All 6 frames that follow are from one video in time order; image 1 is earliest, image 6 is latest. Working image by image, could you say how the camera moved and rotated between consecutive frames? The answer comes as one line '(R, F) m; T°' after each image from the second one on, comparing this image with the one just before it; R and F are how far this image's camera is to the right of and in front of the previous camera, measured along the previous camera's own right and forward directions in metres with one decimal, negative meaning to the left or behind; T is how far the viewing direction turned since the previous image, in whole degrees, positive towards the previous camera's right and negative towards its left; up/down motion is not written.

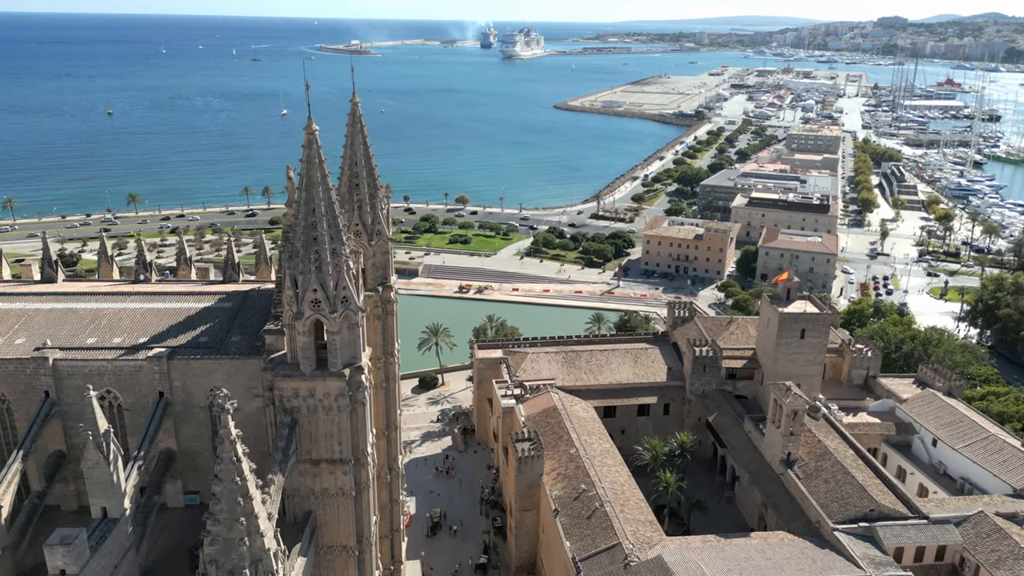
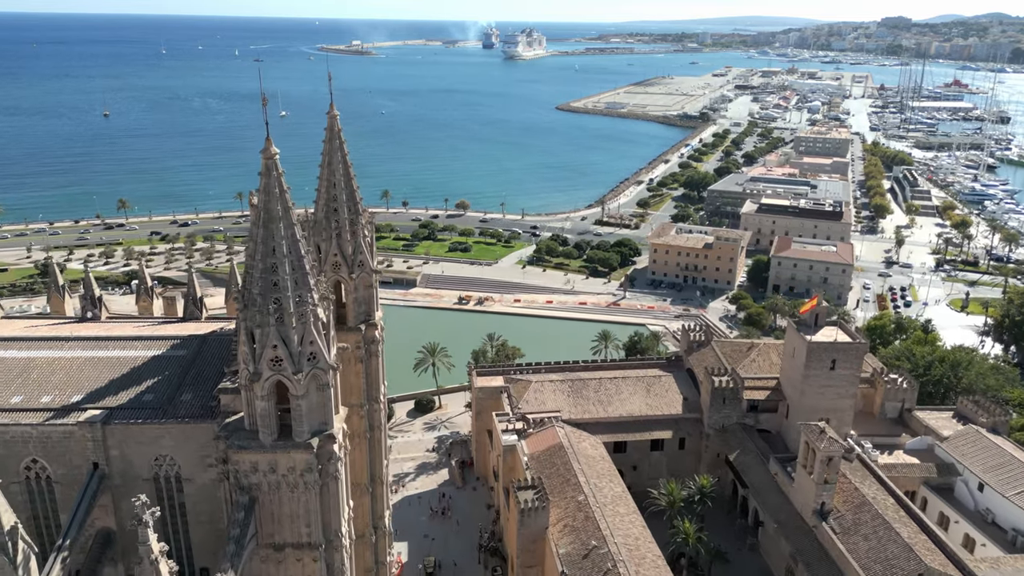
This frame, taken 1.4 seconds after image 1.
(0.0, +2.7) m; 0°
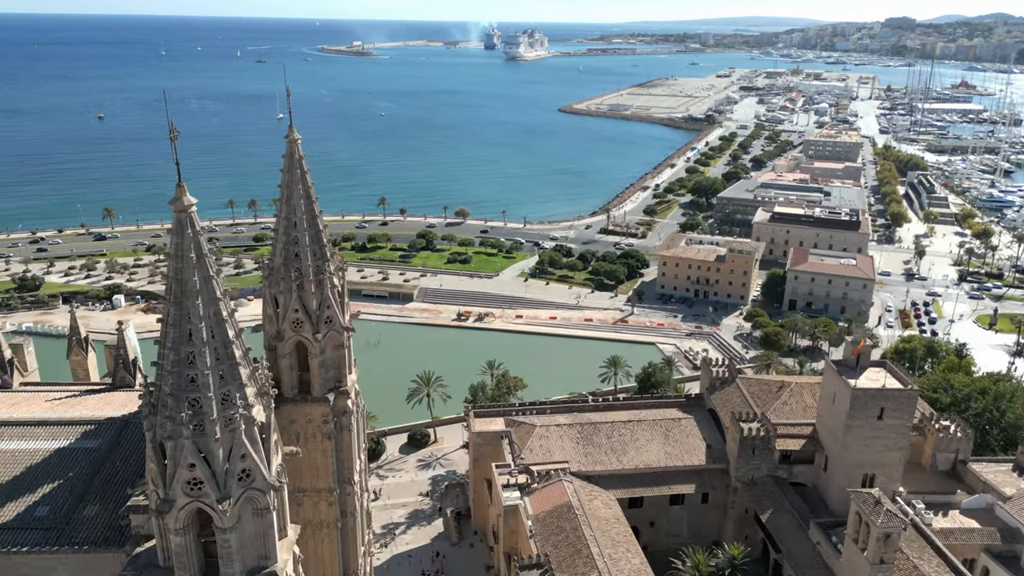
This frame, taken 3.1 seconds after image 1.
(0.0, +3.3) m; 0°
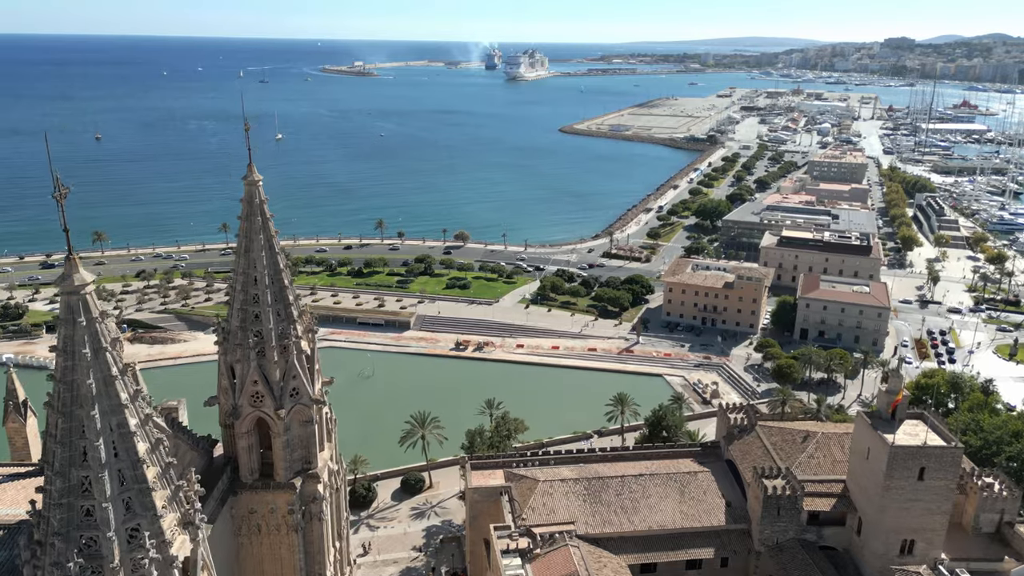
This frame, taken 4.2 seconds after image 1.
(0.0, +2.2) m; 0°
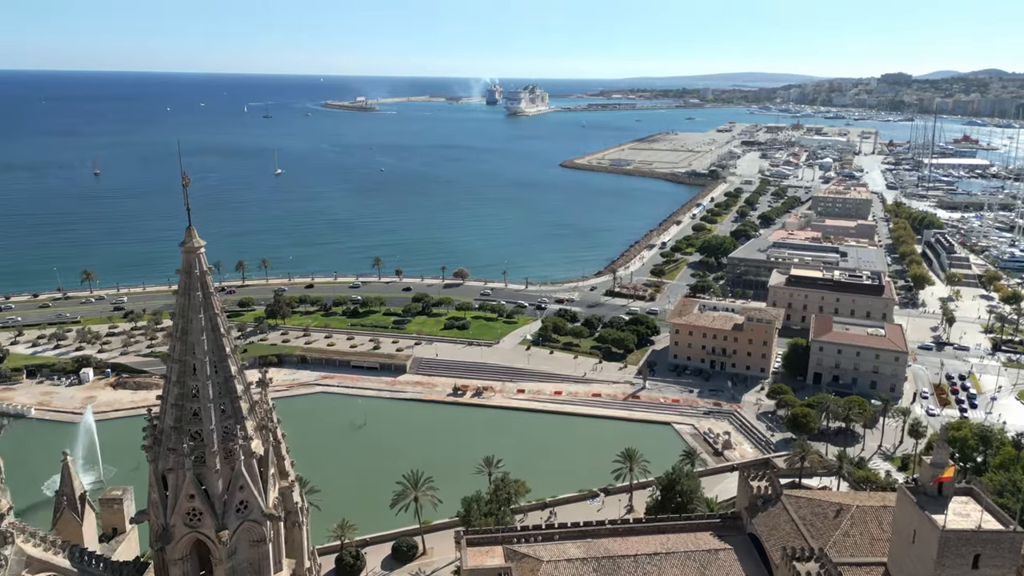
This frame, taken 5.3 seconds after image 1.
(0.0, +2.2) m; 0°
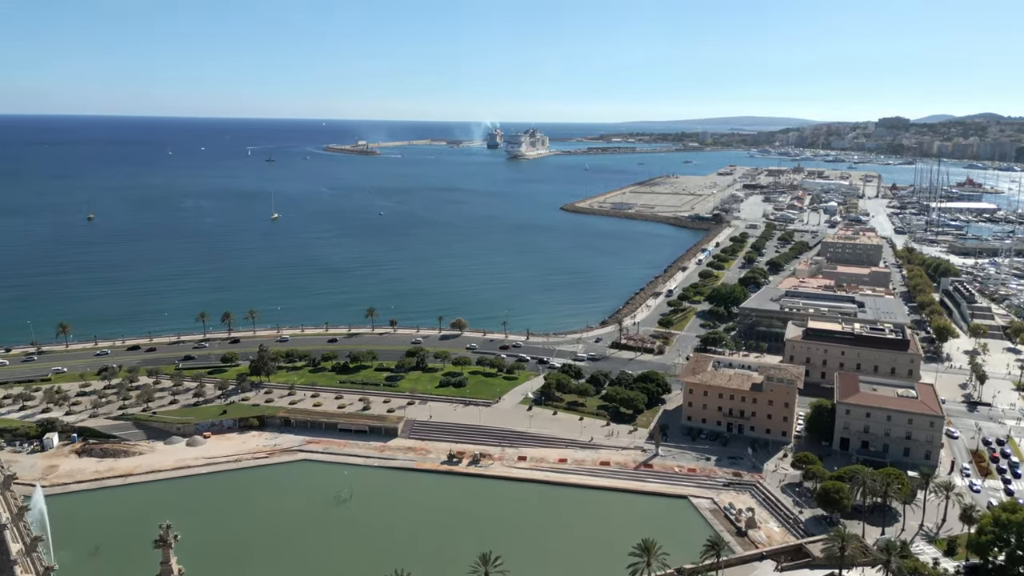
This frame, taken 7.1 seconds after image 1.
(0.0, +4.0) m; 0°
